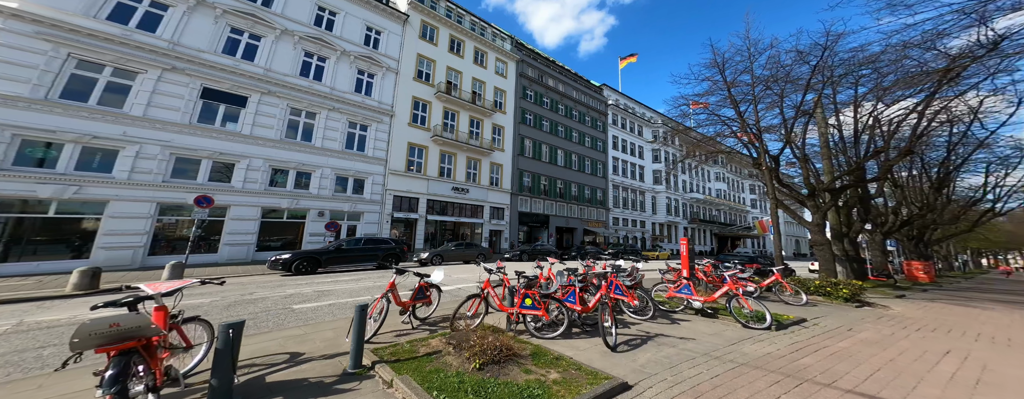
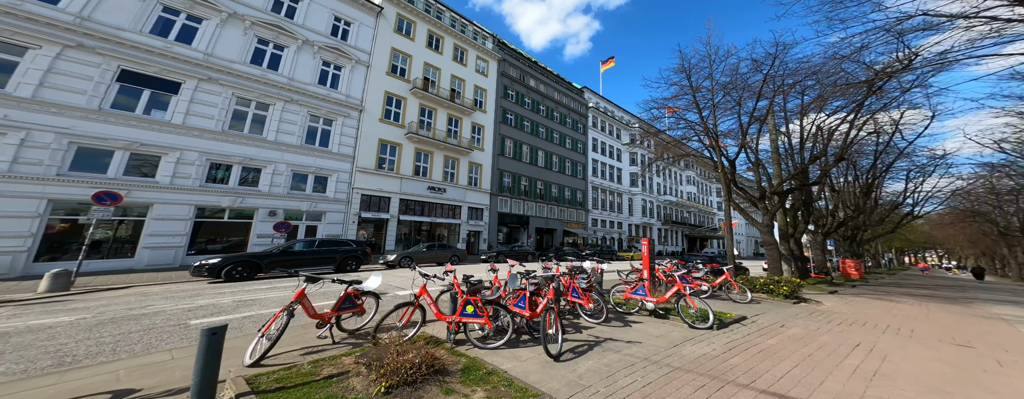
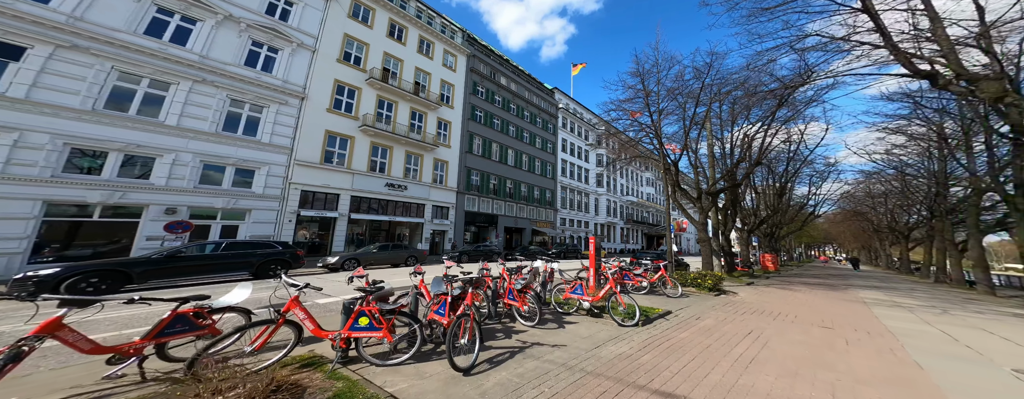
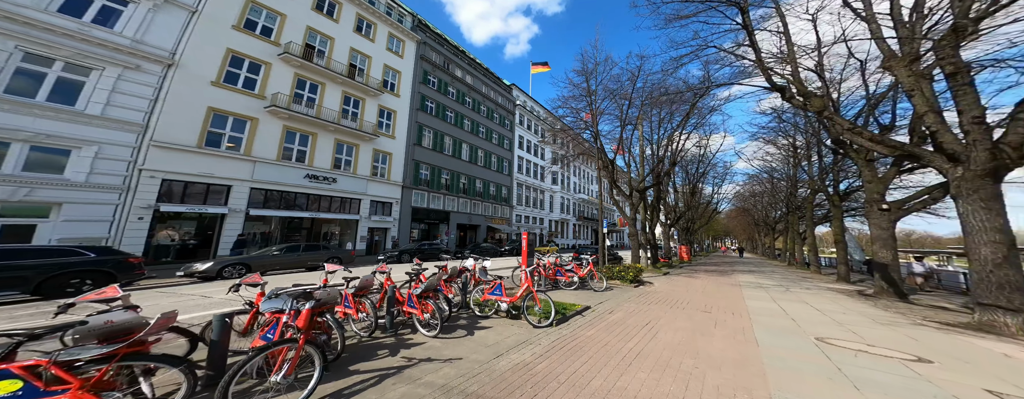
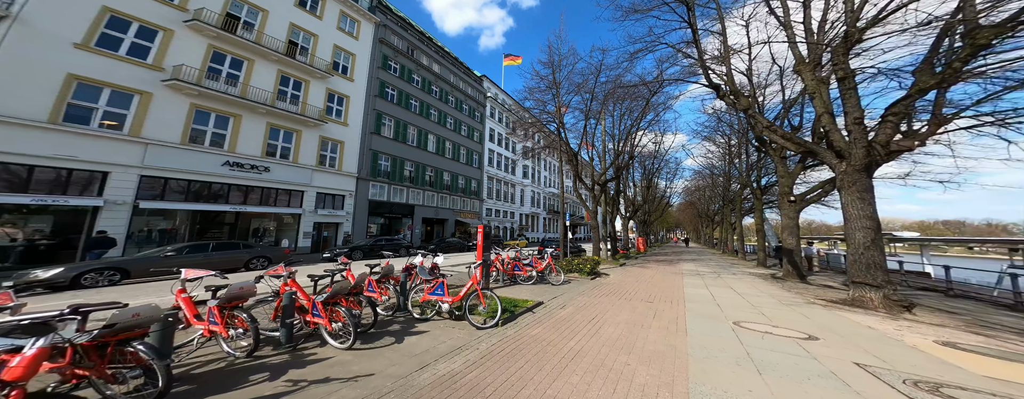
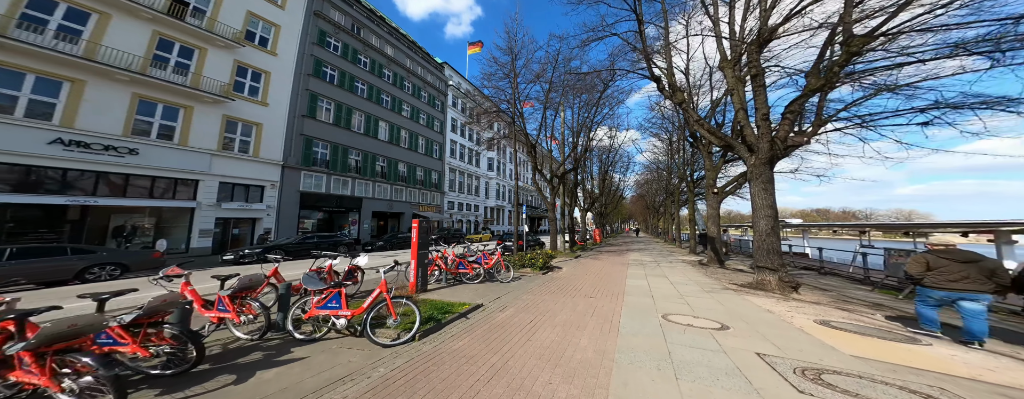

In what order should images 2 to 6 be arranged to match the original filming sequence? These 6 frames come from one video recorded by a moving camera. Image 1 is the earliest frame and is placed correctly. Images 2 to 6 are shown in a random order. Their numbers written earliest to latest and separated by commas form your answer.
2, 3, 4, 5, 6
